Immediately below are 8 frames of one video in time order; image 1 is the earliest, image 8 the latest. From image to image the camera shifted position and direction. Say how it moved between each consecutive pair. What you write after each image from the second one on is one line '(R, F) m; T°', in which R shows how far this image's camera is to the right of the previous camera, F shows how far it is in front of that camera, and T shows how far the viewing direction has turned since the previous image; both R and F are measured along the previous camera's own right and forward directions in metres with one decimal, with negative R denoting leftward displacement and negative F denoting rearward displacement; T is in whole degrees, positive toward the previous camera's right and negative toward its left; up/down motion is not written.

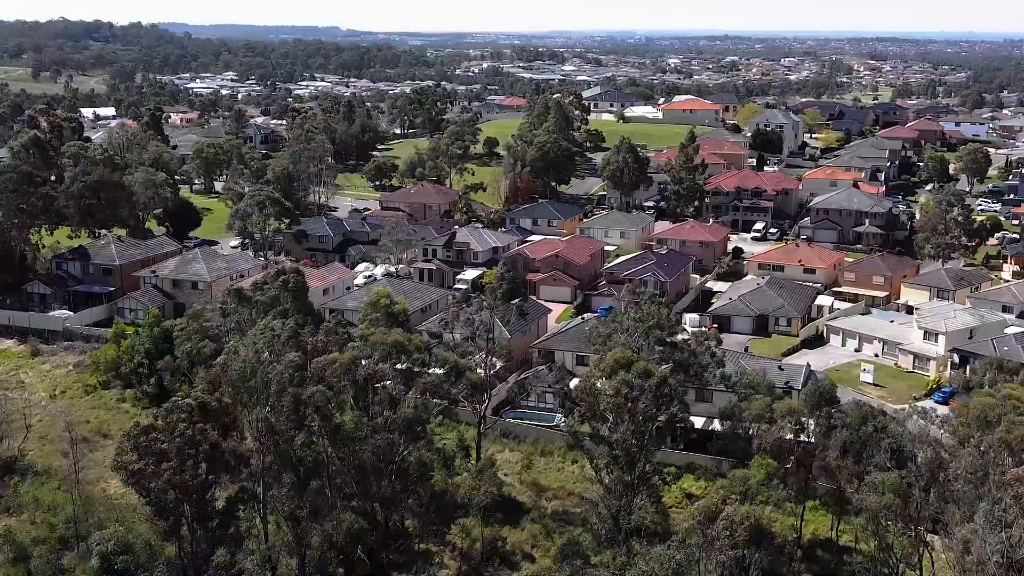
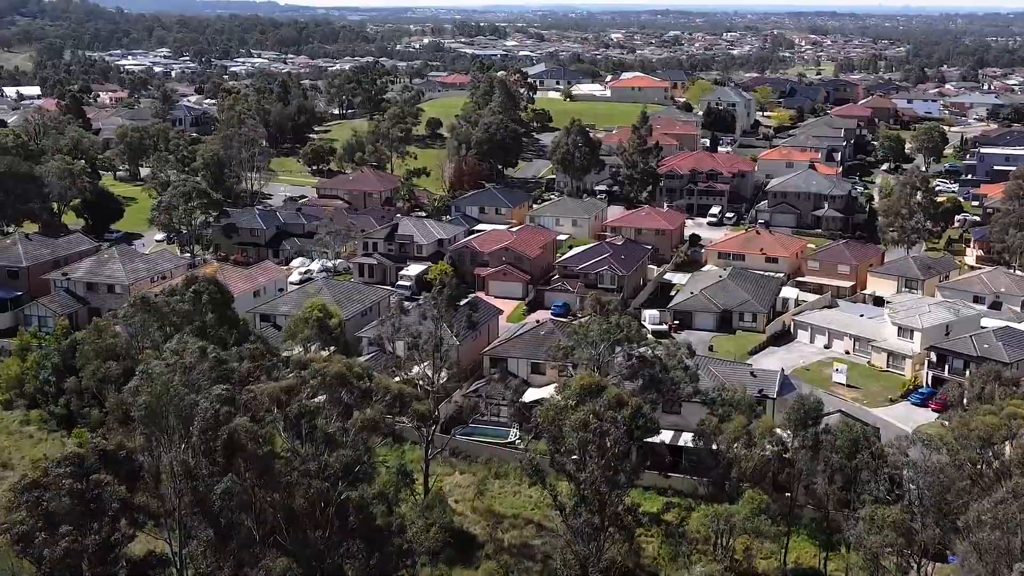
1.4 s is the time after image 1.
(-0.1, +3.8) m; +3°
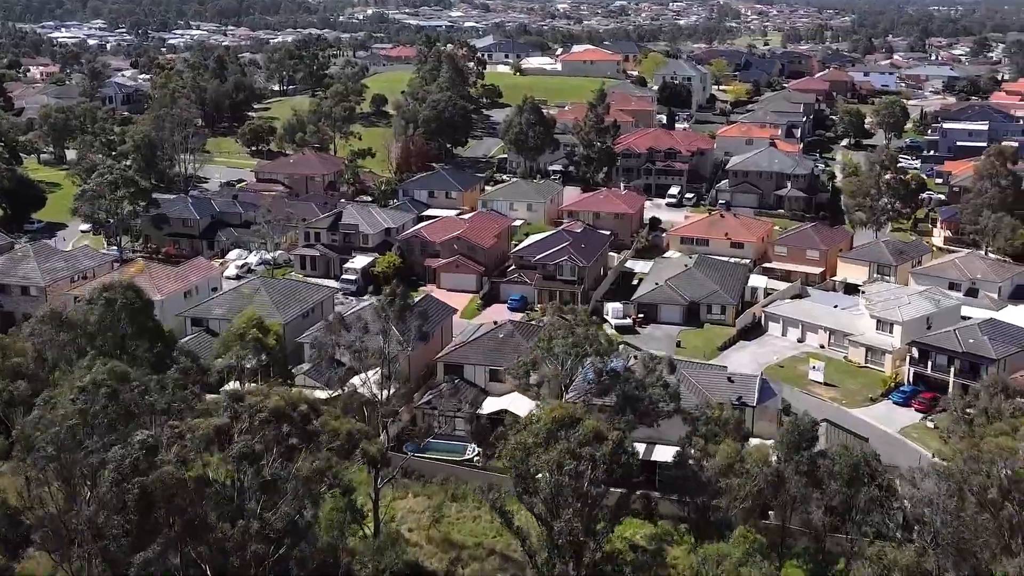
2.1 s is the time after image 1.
(-0.2, +3.5) m; +3°
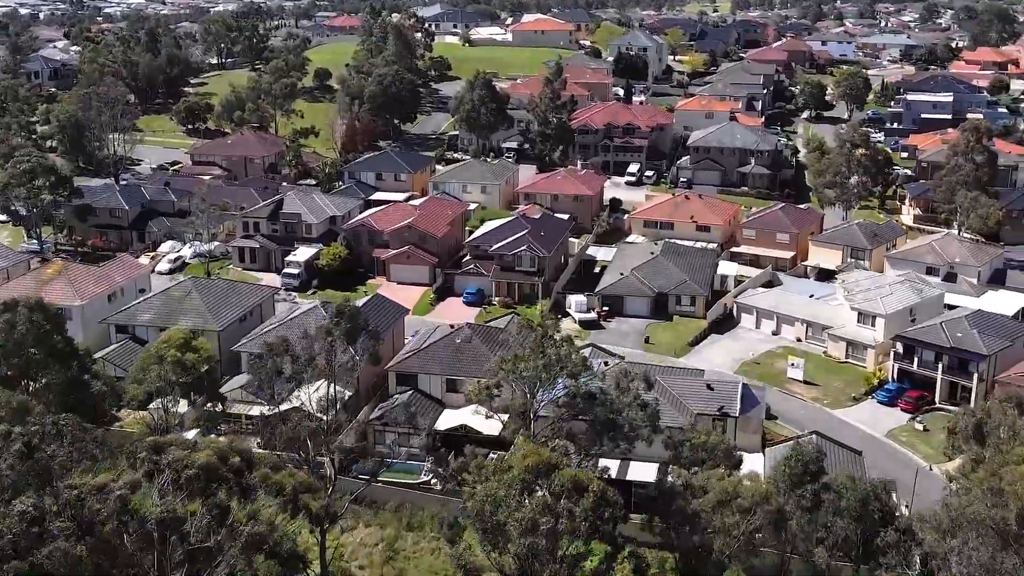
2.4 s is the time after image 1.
(-0.2, +3.4) m; +2°
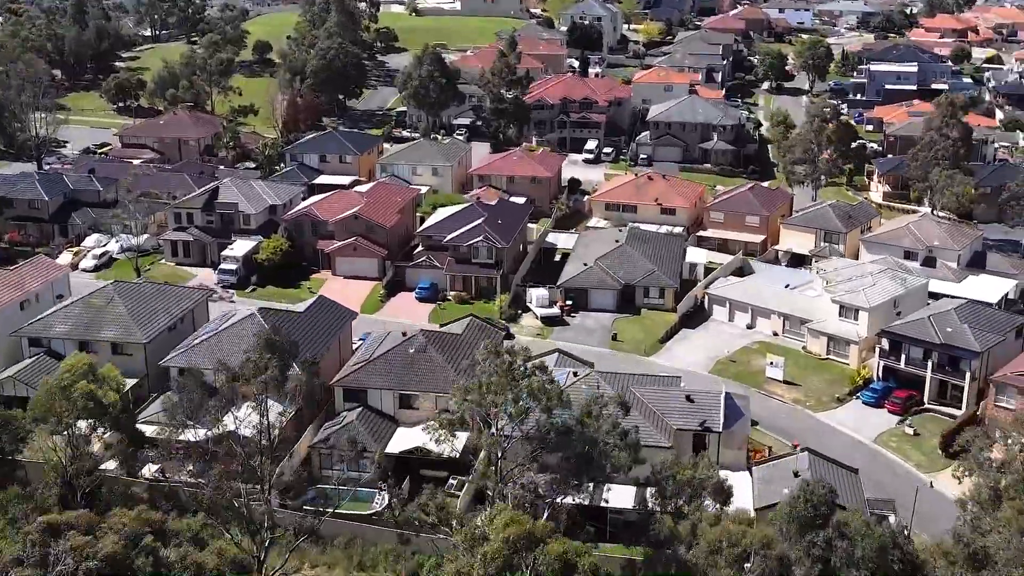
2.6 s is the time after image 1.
(-0.2, +3.3) m; +2°
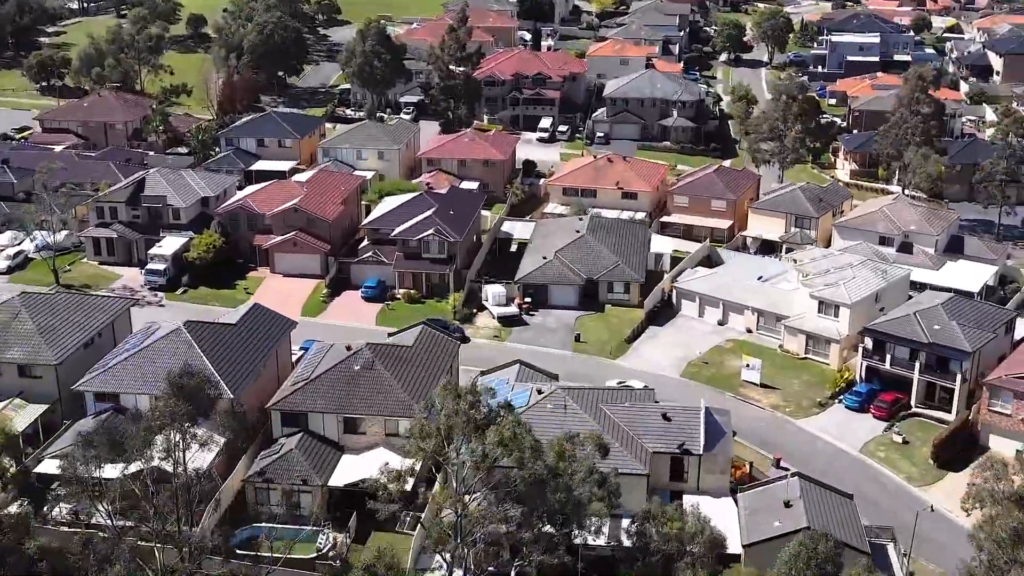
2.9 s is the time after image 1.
(-0.1, +3.1) m; +2°
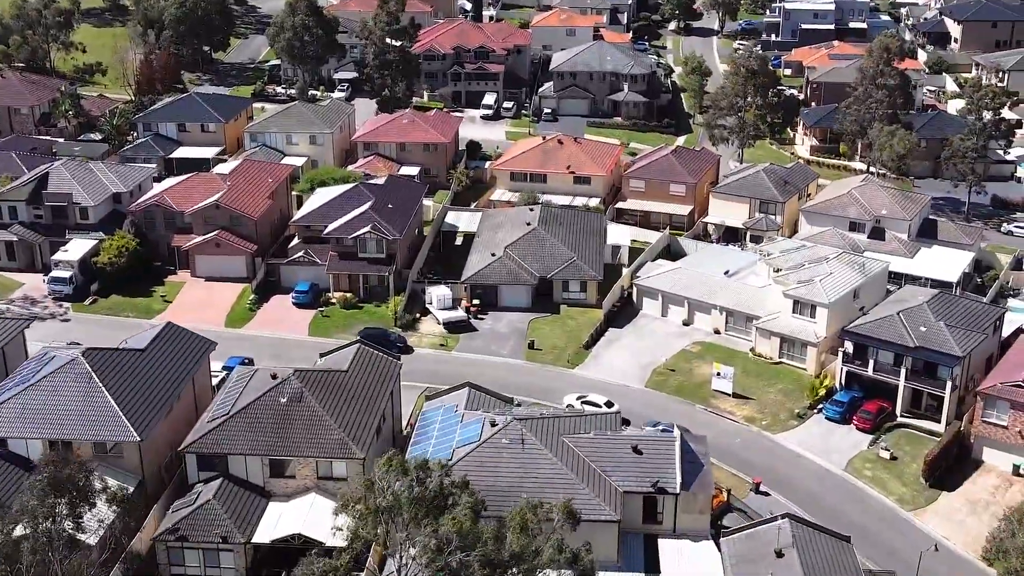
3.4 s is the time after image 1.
(-0.1, +3.5) m; +3°
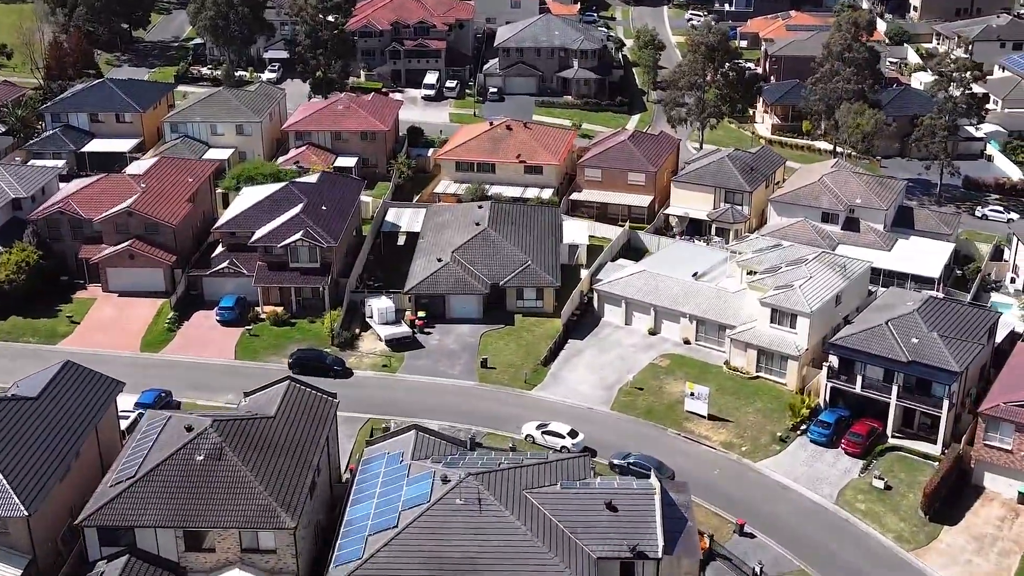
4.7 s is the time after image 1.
(-0.1, +3.4) m; +3°
